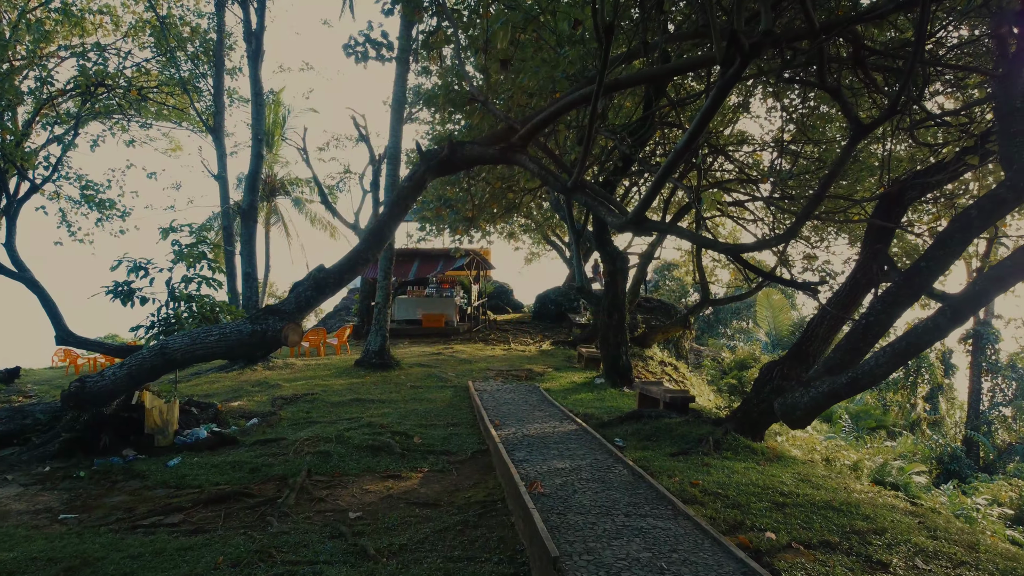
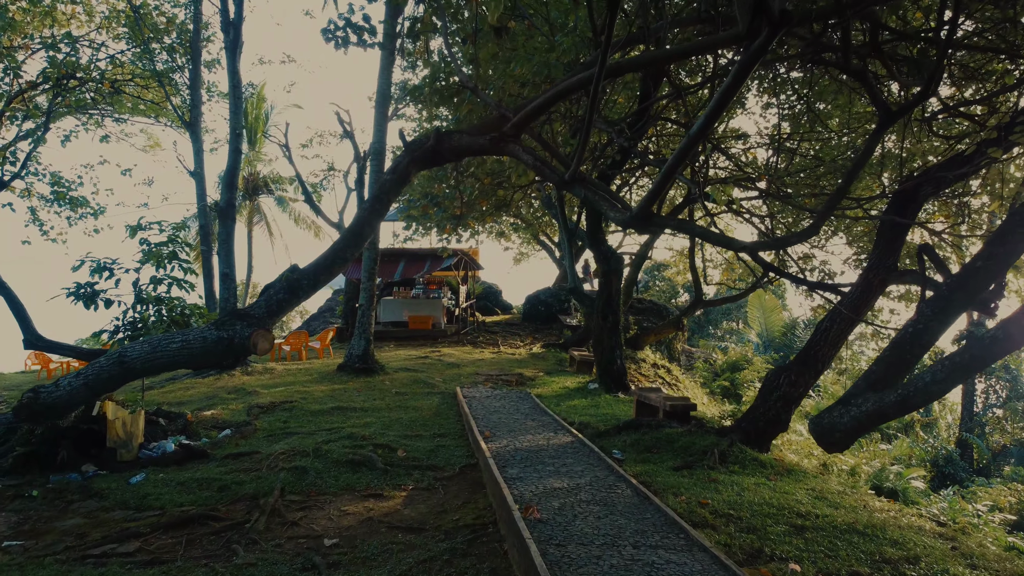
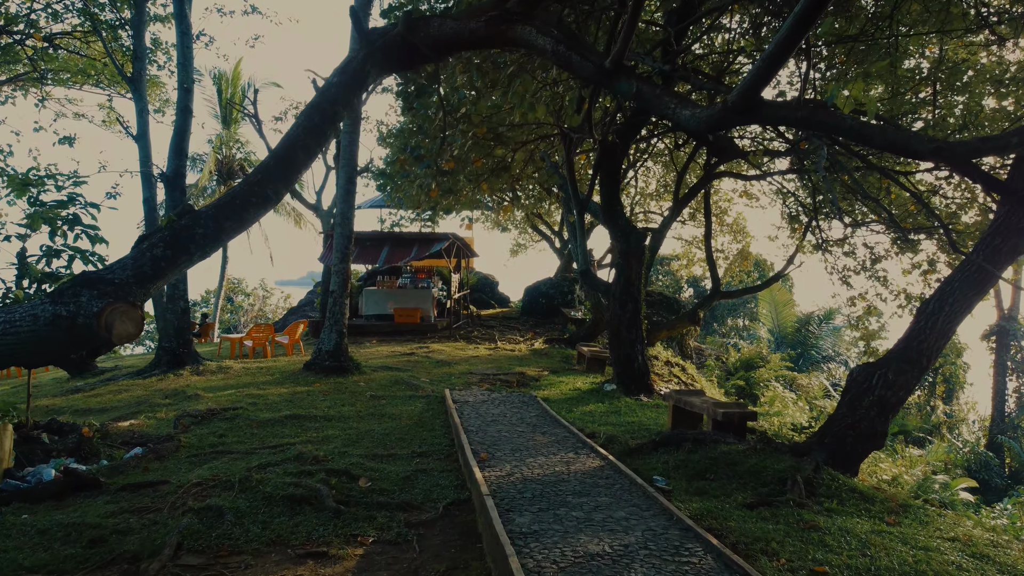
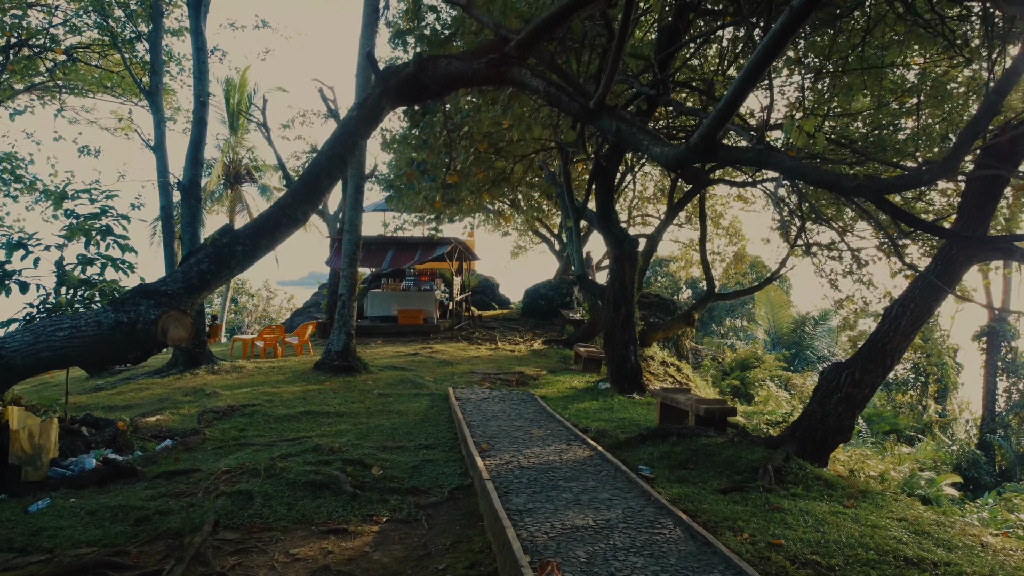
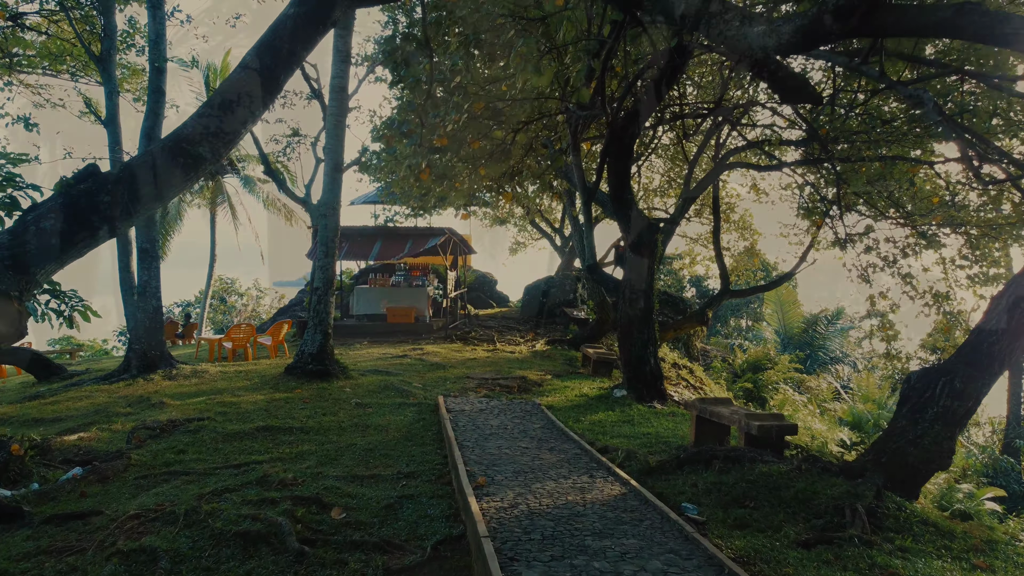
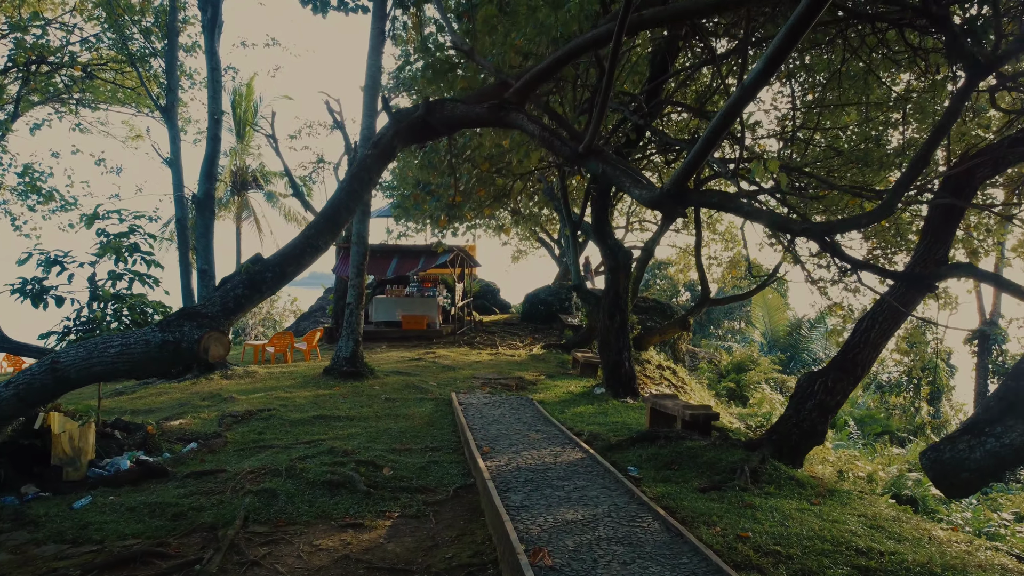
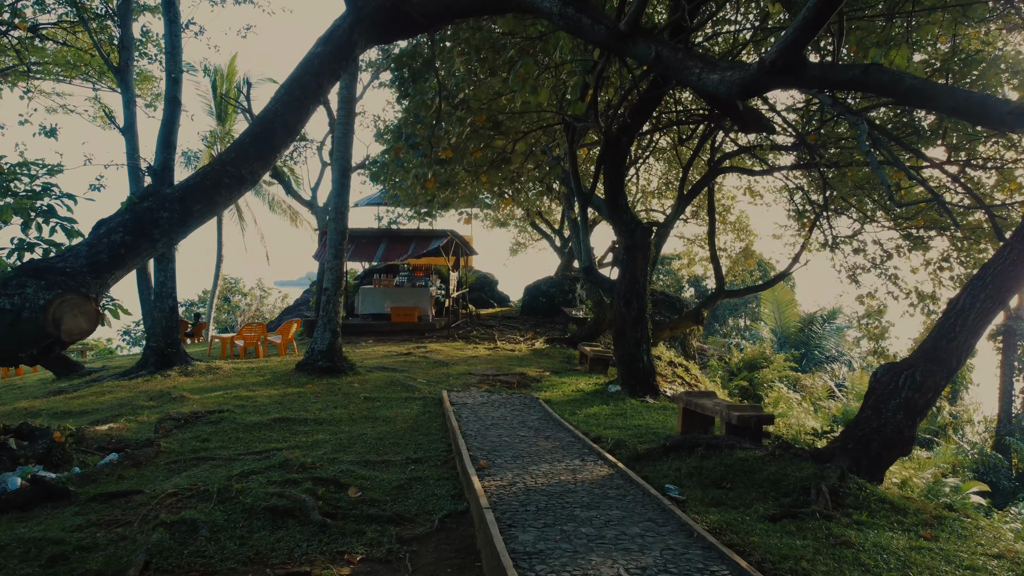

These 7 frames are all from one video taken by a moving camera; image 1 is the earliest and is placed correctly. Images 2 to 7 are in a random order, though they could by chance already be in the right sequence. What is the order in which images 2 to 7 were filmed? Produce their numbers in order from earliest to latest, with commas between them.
2, 6, 4, 3, 7, 5
